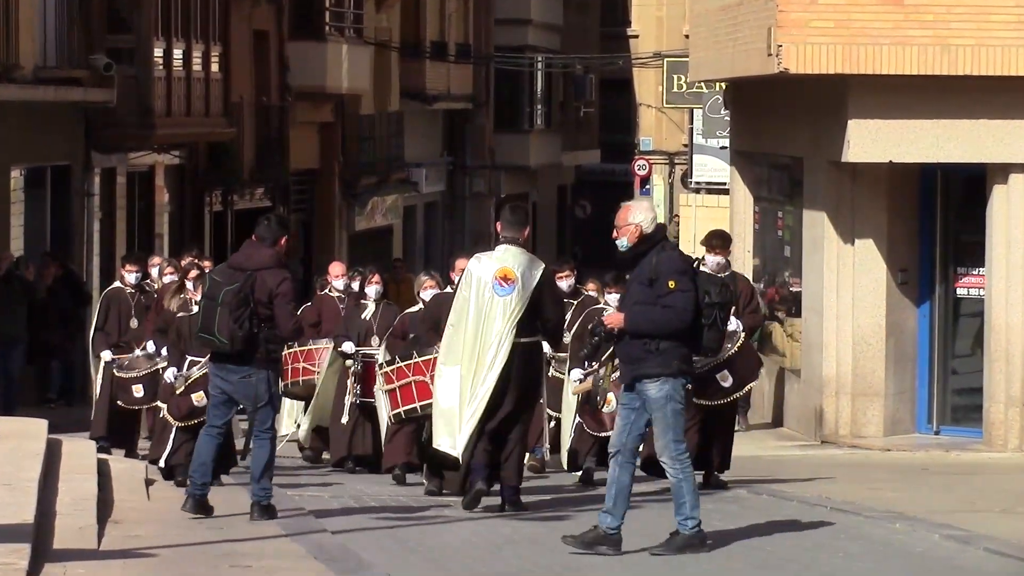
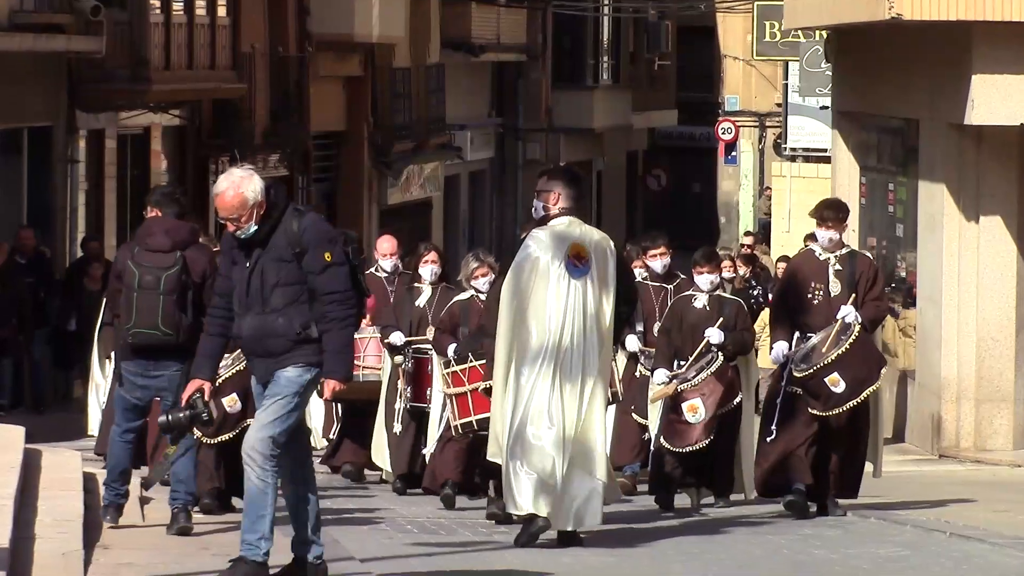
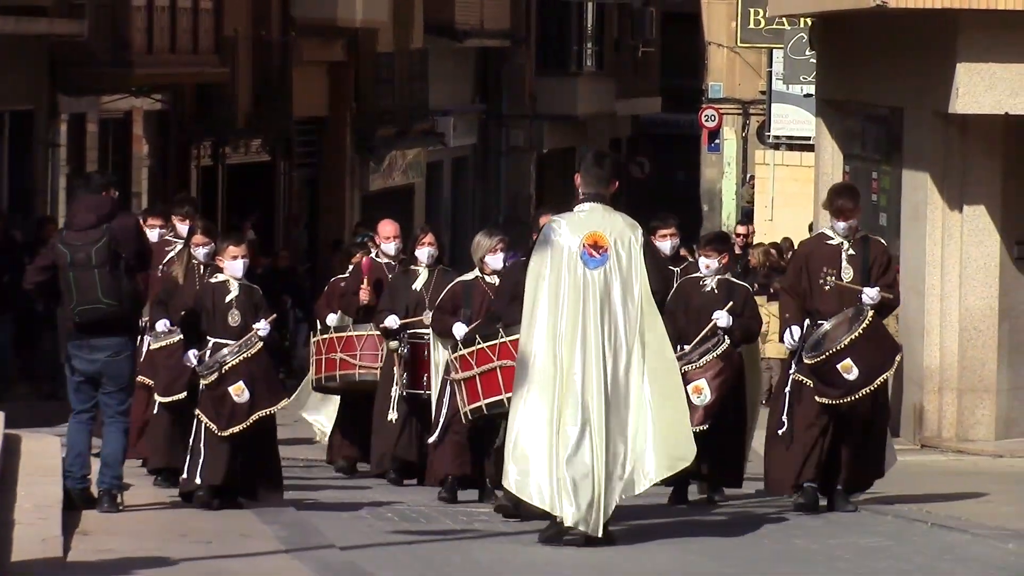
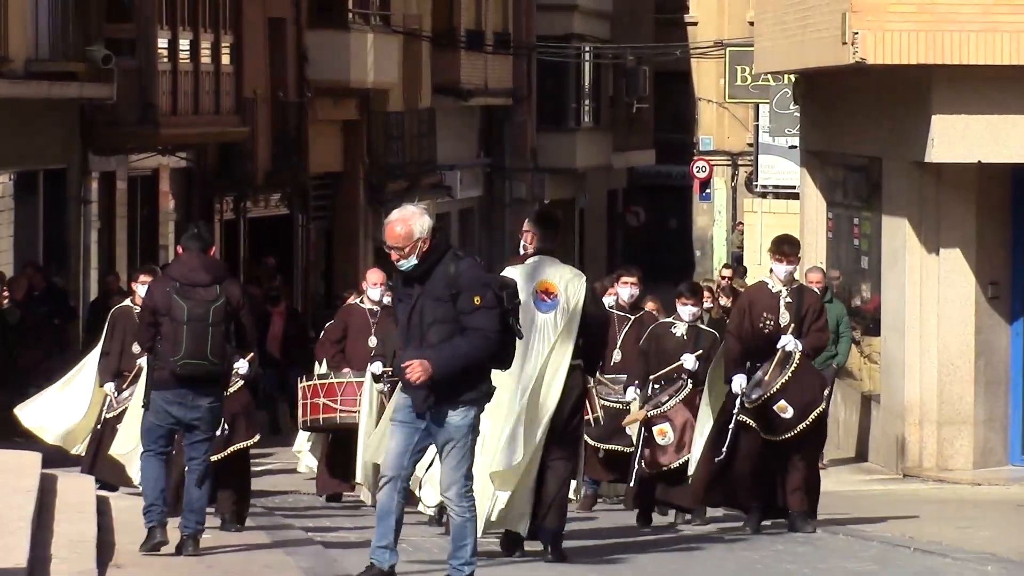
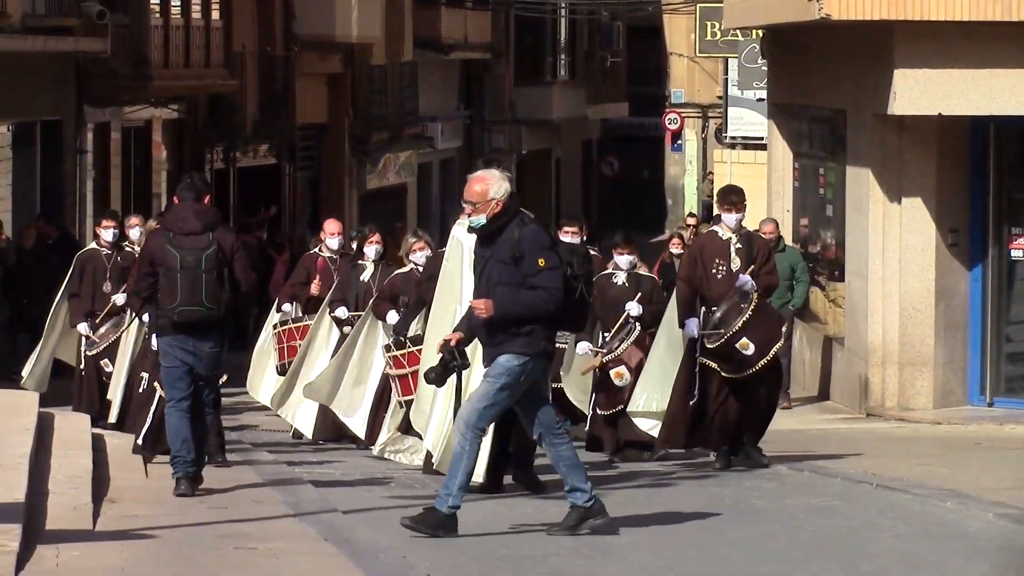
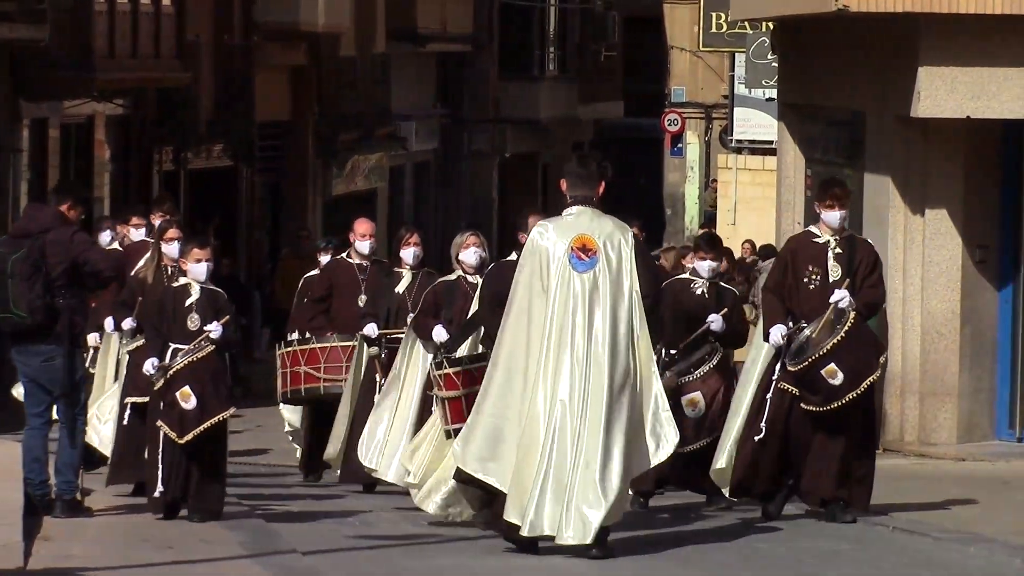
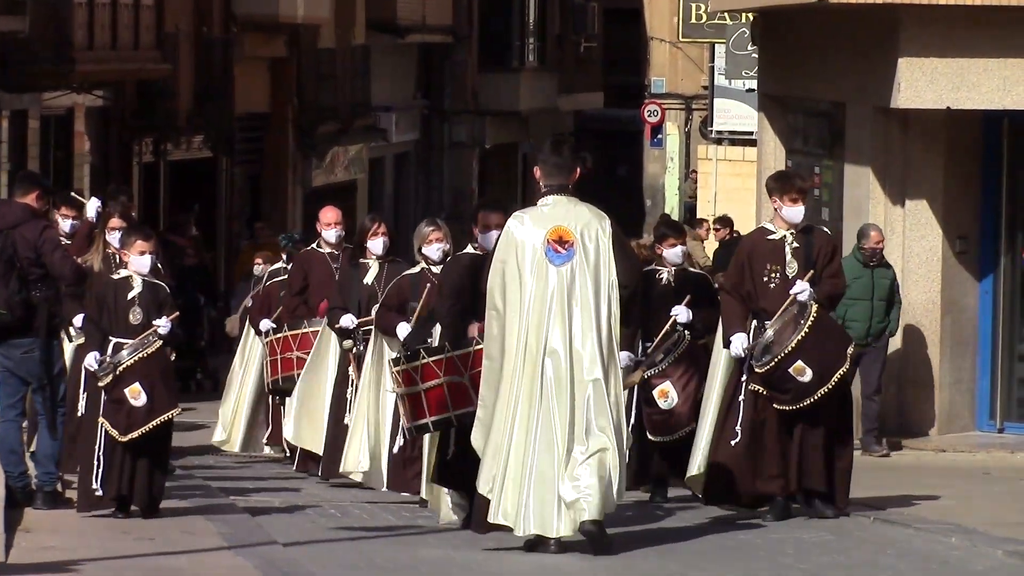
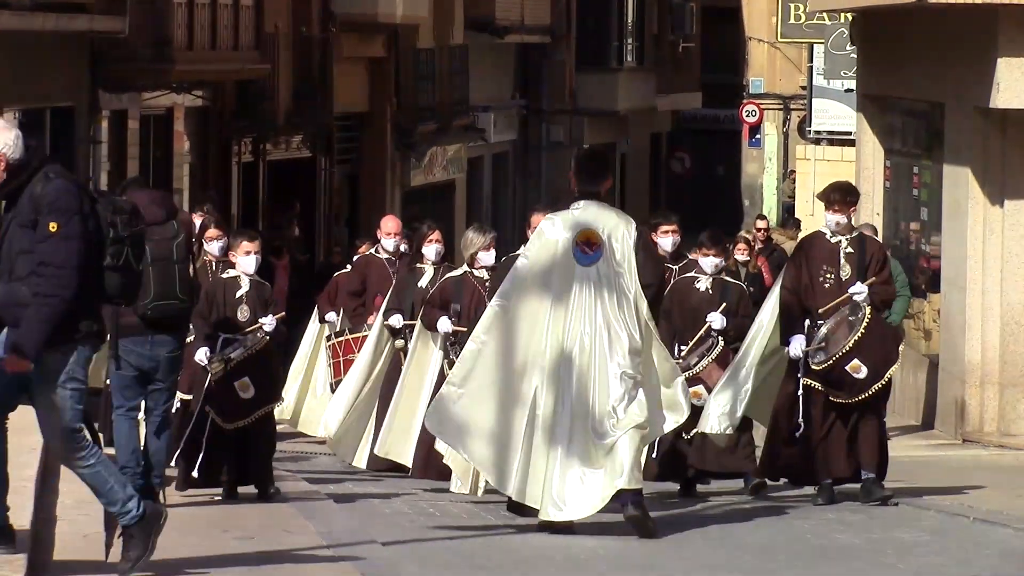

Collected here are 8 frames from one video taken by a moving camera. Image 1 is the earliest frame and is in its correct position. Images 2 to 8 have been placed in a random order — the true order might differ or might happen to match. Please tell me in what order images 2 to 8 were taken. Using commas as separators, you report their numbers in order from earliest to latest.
5, 4, 2, 8, 3, 6, 7
